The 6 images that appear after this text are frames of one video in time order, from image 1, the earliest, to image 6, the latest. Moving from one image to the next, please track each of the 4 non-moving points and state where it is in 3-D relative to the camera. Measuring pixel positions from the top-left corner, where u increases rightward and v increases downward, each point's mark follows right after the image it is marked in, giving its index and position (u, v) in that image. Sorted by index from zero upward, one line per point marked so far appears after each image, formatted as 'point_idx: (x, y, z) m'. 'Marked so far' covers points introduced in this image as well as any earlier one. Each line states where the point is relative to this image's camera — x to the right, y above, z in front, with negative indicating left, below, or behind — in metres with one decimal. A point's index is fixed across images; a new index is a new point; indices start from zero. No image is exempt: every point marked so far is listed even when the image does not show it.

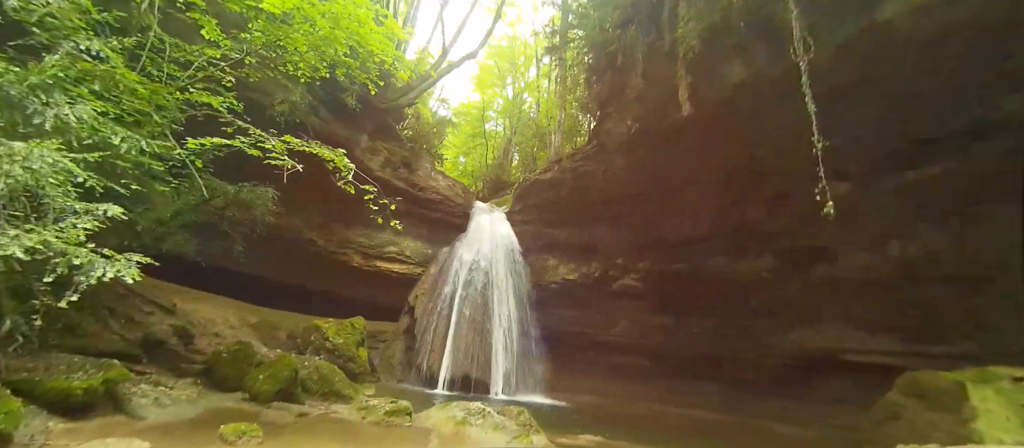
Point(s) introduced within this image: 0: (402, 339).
0: (-2.4, -2.4, +6.5) m
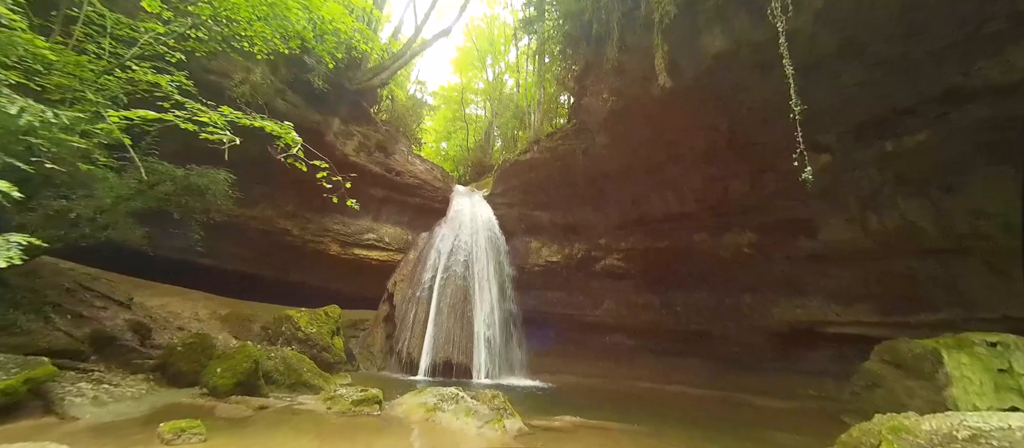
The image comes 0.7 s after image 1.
0: (-2.7, -2.1, +6.4) m
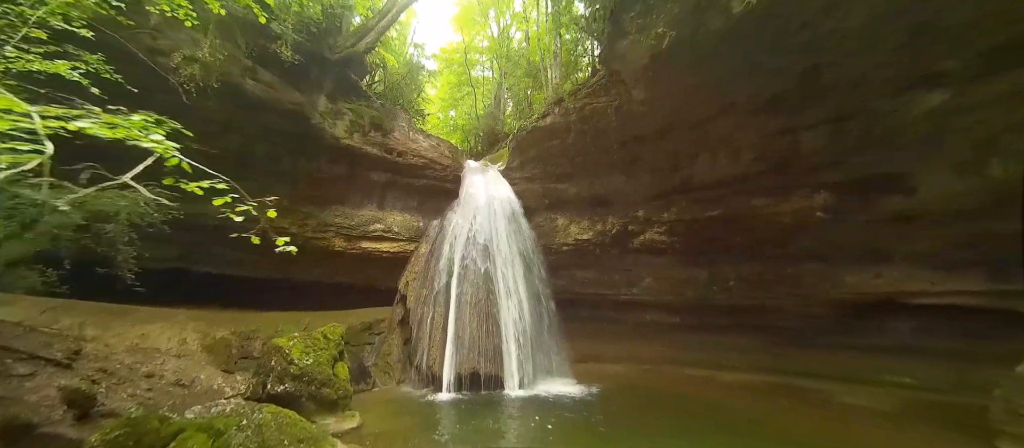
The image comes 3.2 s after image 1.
0: (-2.1, -2.0, +5.7) m
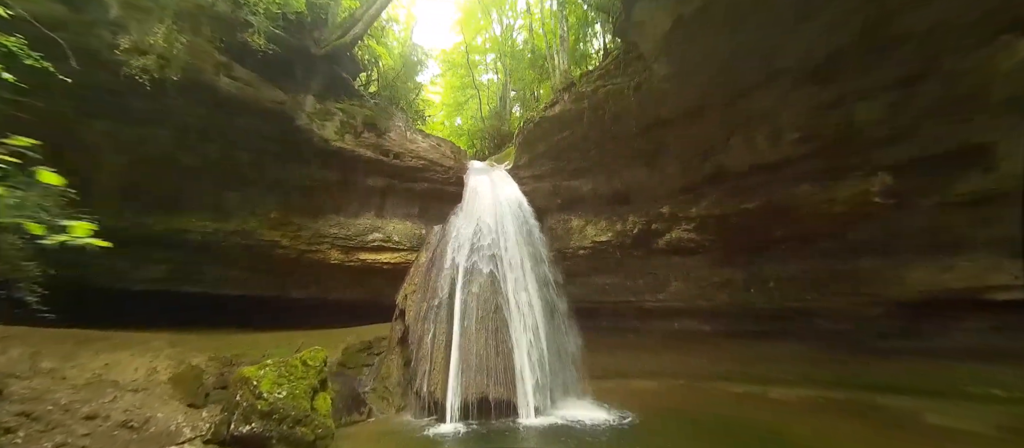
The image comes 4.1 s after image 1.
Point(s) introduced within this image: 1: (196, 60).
0: (-1.9, -2.1, +5.1) m
1: (-4.4, +2.3, +4.3) m
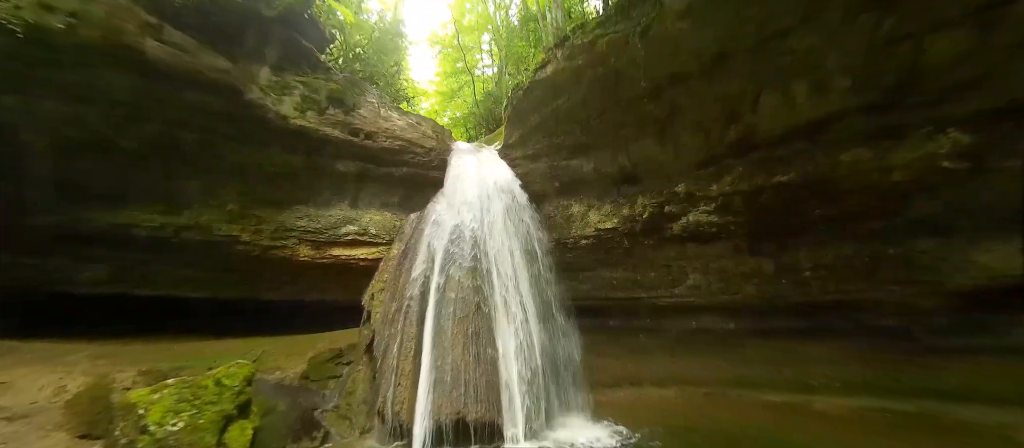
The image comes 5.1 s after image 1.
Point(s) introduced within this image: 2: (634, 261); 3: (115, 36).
0: (-2.1, -1.9, +4.3) m
1: (-4.7, +2.4, +3.6) m
2: (+2.3, -0.7, +5.6) m
3: (-4.8, +2.2, +3.6) m
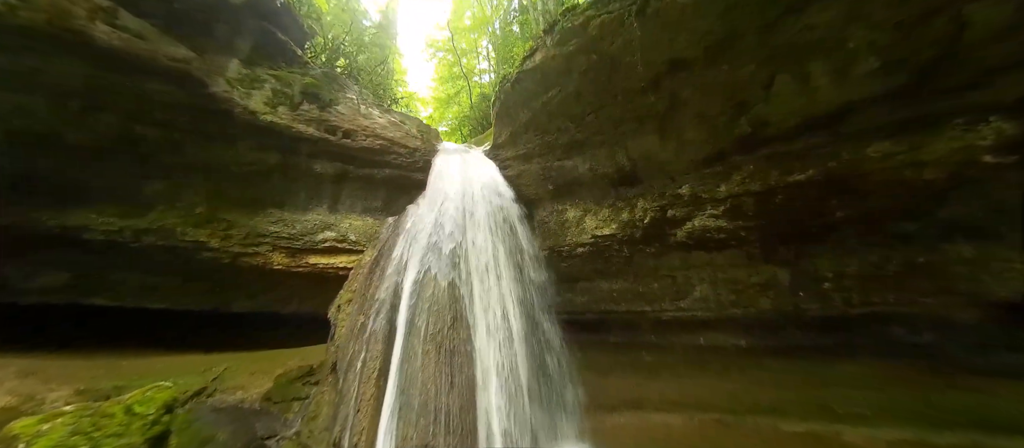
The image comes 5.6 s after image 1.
0: (-2.3, -2.0, +3.9) m
1: (-4.9, +2.4, +3.4) m
2: (+2.2, -0.8, +5.1) m
3: (-5.1, +2.2, +3.4) m
